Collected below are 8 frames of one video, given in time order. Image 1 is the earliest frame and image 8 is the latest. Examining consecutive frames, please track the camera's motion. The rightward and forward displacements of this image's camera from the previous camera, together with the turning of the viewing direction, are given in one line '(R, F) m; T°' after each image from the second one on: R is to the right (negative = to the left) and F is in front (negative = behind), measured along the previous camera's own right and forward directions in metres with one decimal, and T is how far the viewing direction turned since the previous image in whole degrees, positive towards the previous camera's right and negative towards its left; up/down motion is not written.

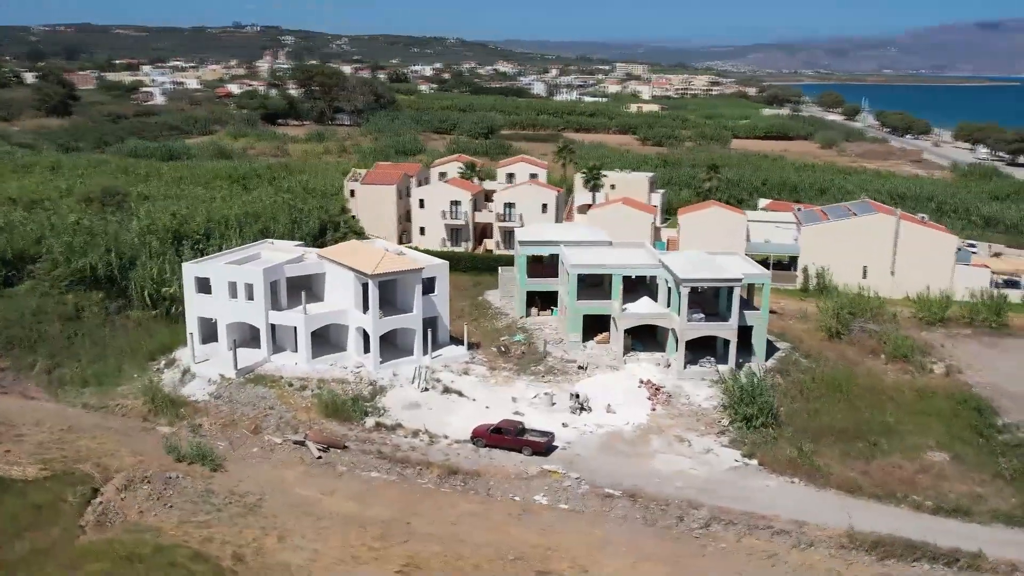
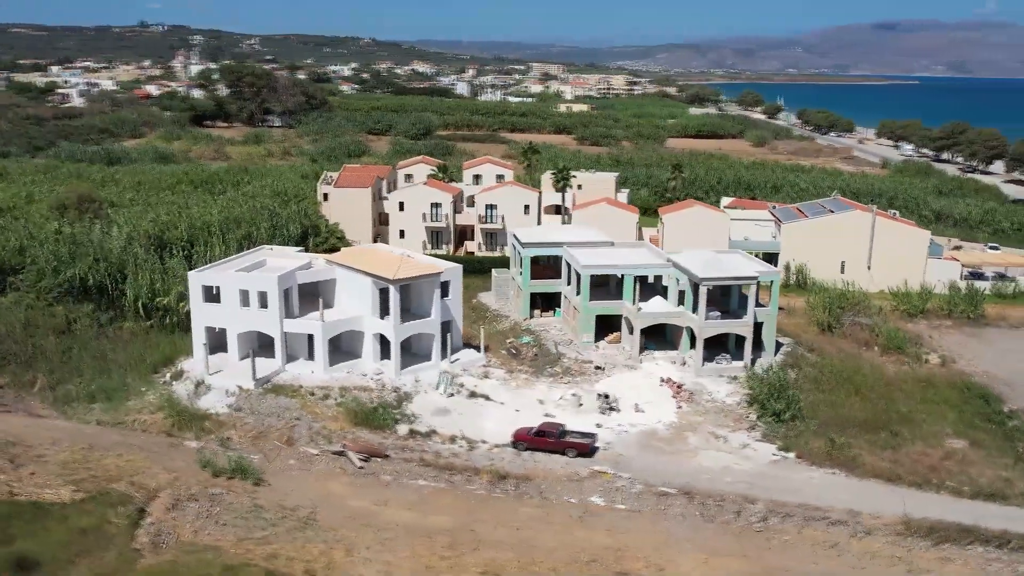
(-4.6, +0.2) m; +5°
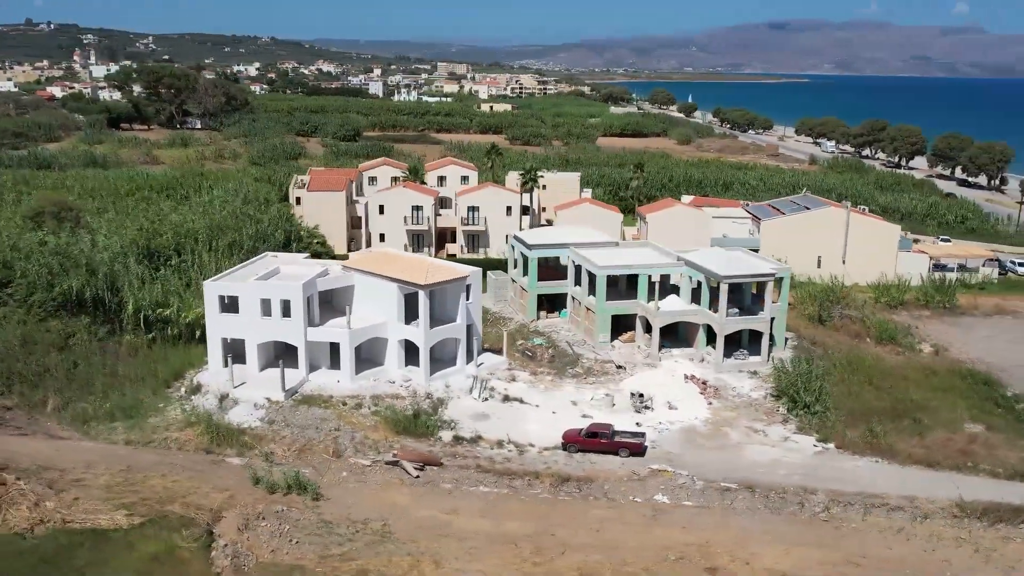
(-5.4, +0.3) m; +6°
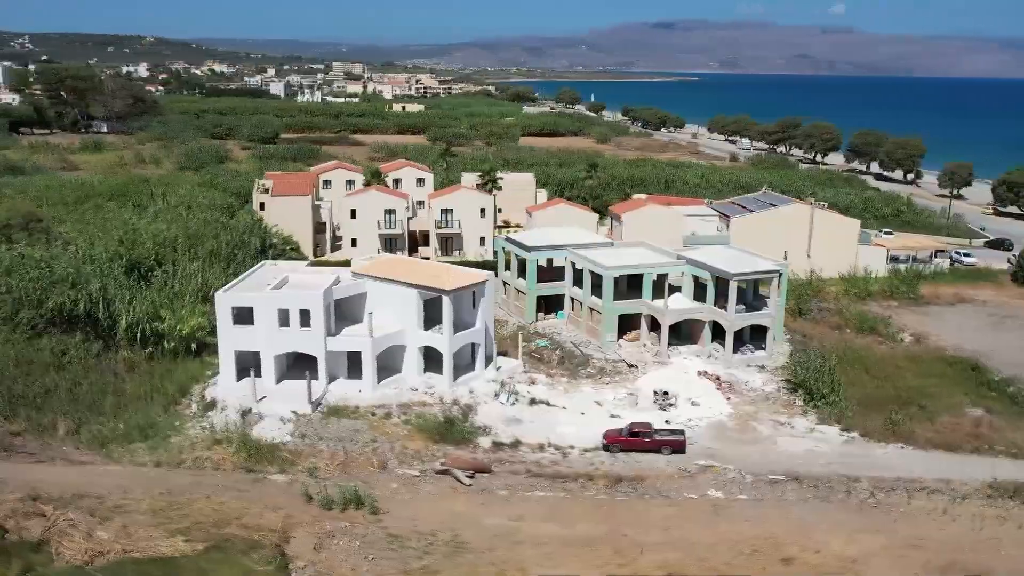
(-5.4, +0.4) m; +7°
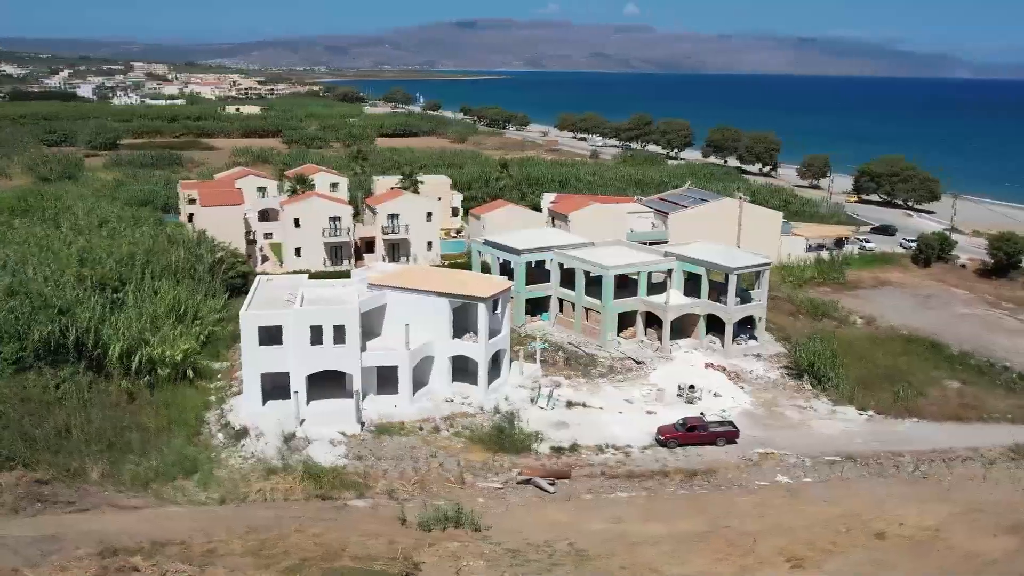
(-9.1, +1.2) m; +12°
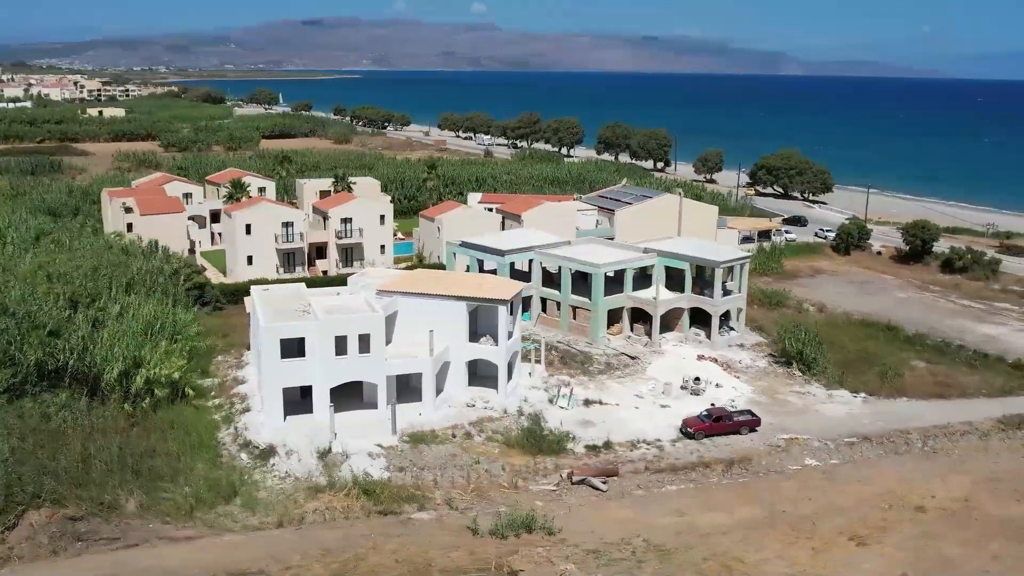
(-6.6, +0.8) m; +9°
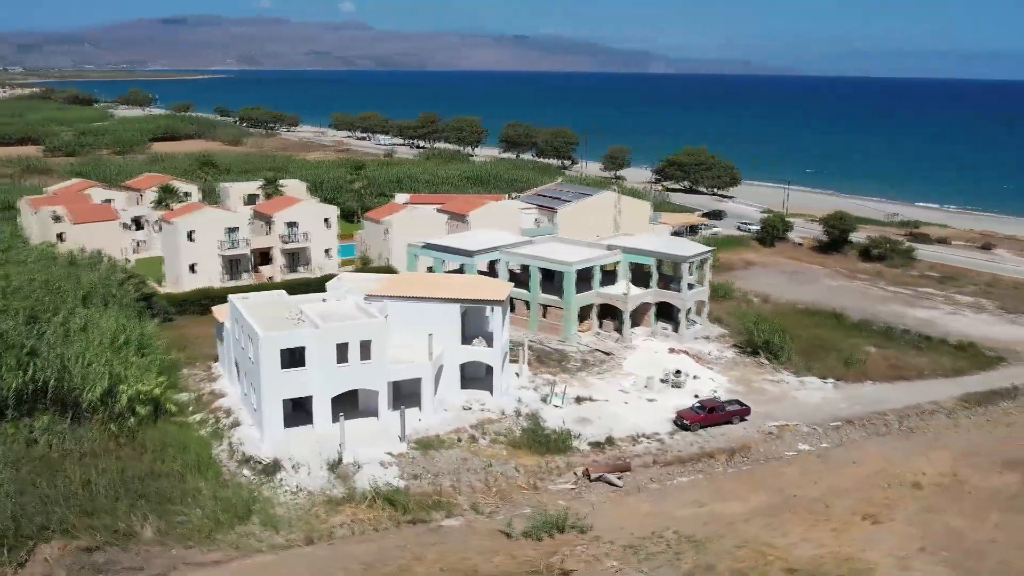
(-4.6, +0.5) m; +8°
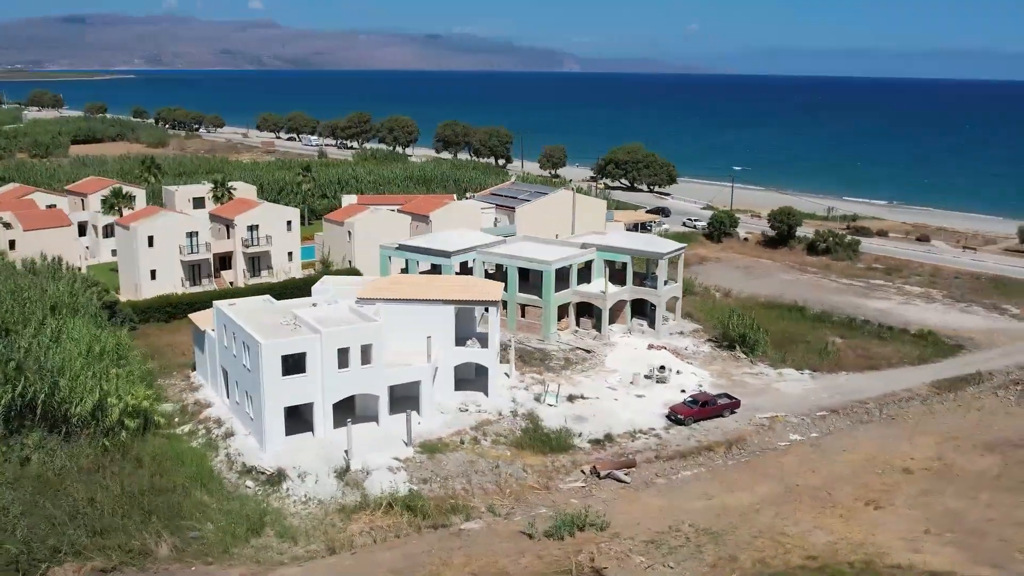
(-3.1, +0.3) m; +5°
